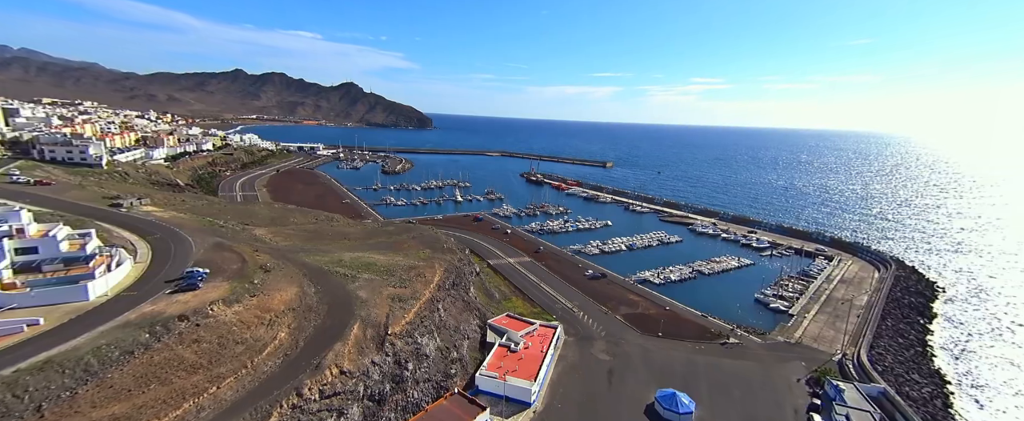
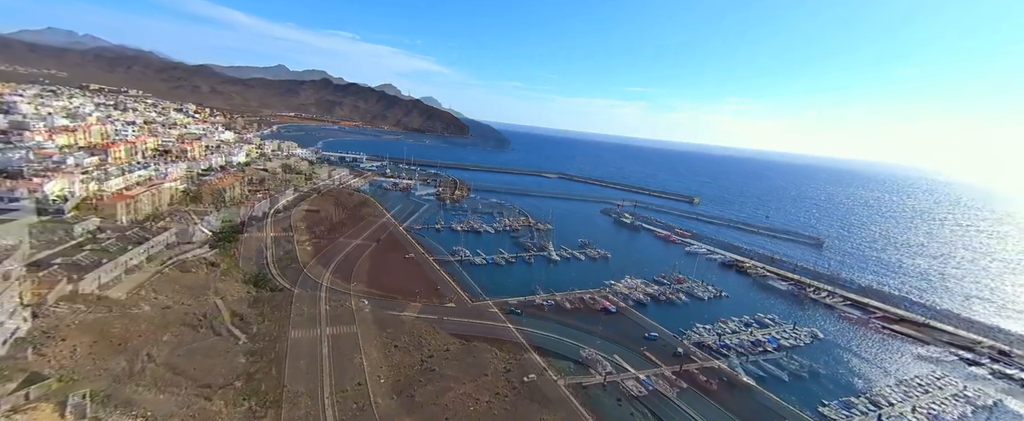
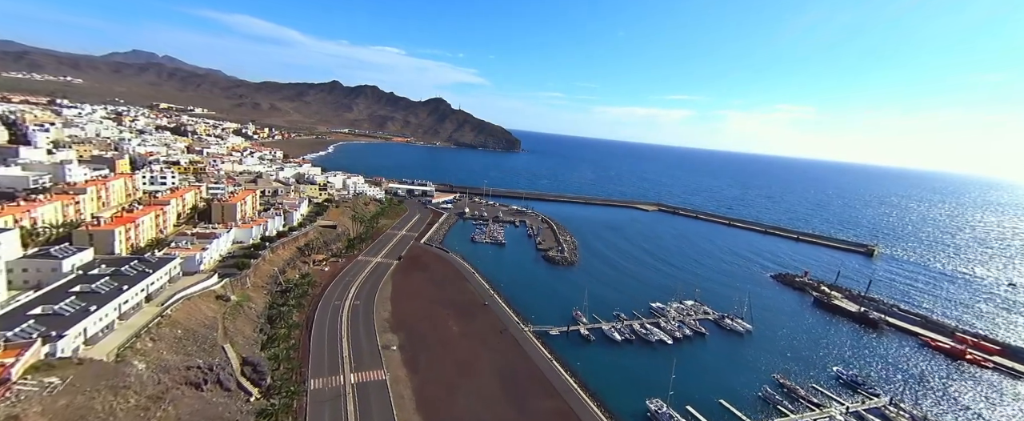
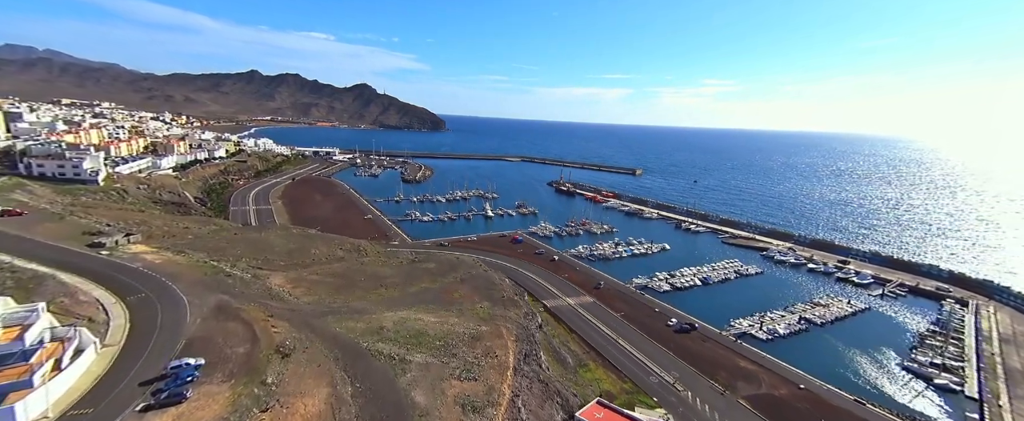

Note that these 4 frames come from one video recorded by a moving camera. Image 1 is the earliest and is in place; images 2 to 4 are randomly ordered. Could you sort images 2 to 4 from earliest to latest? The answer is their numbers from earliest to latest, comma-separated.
4, 2, 3
